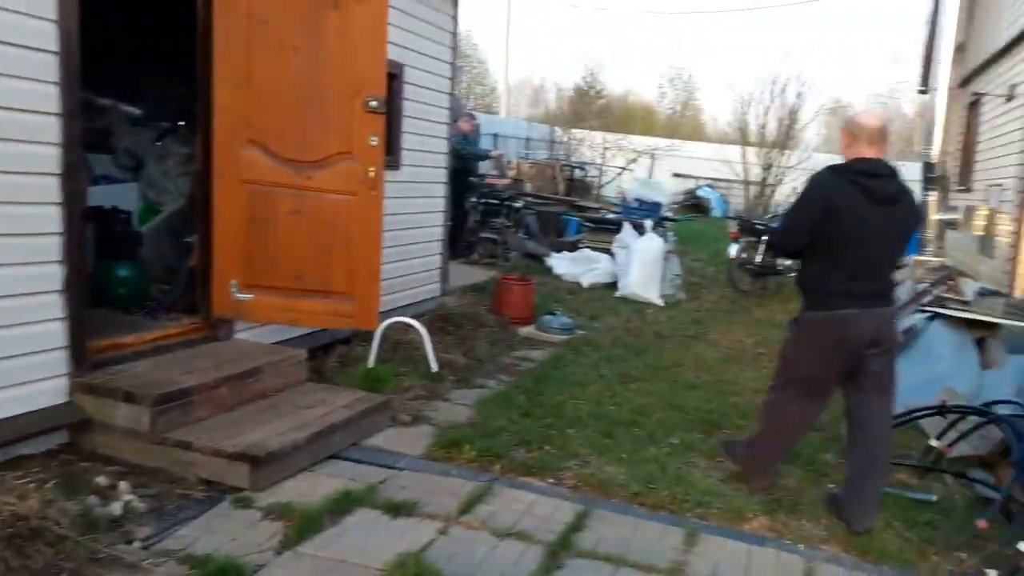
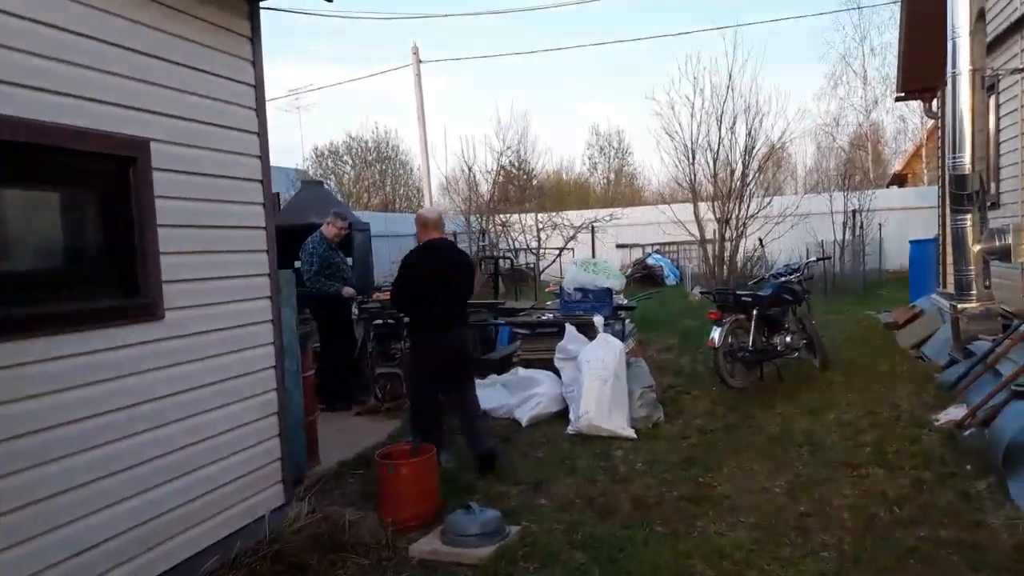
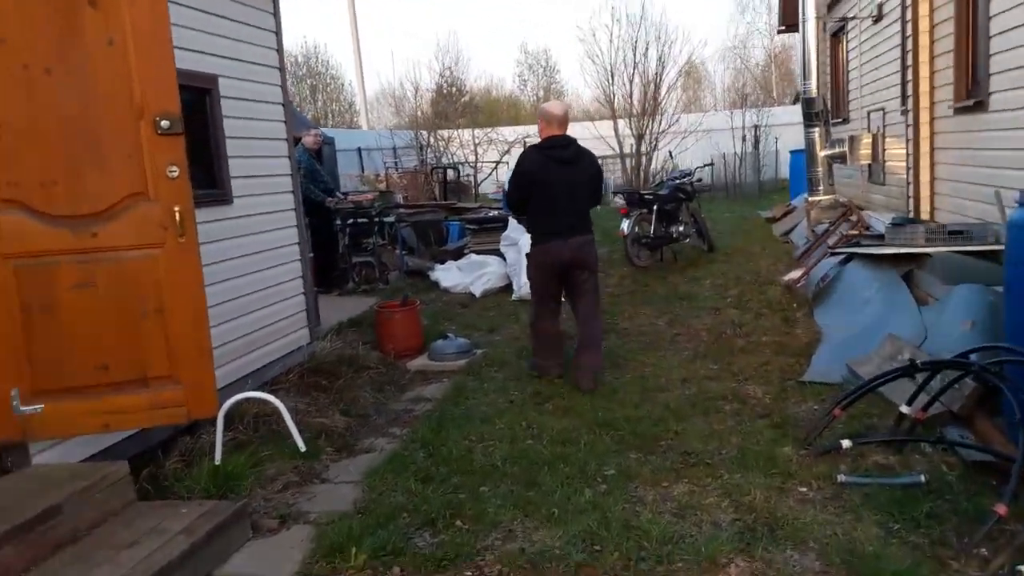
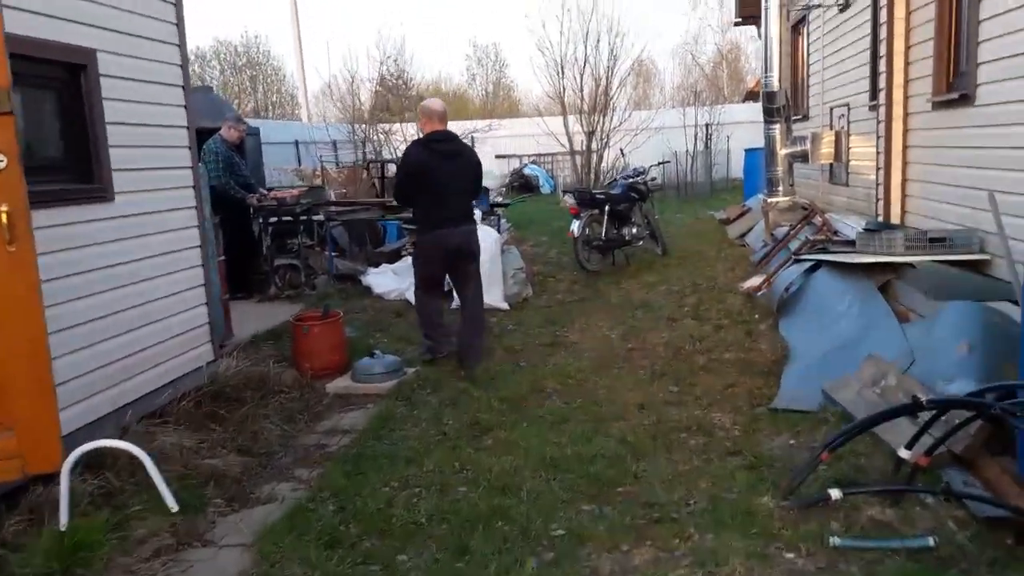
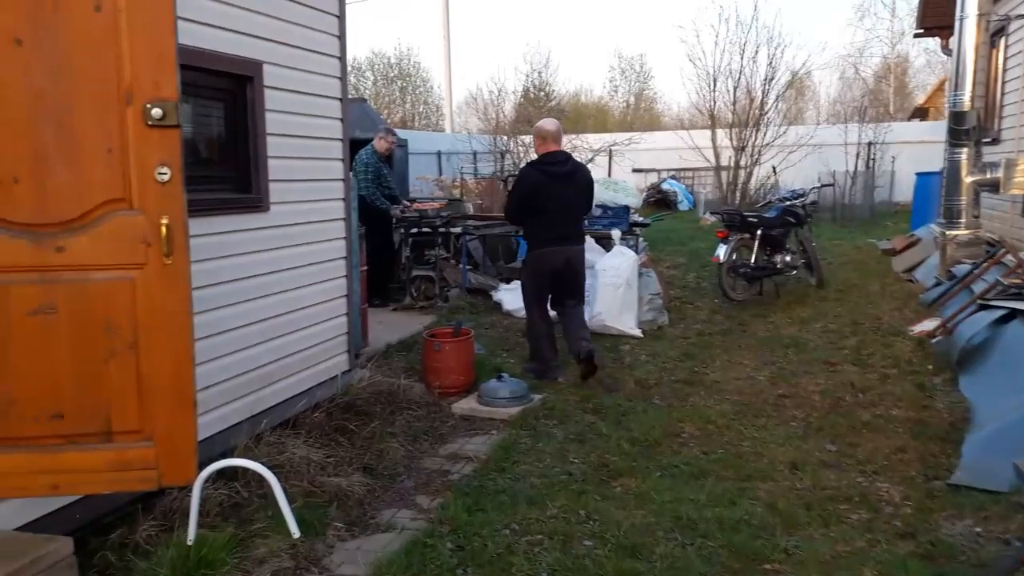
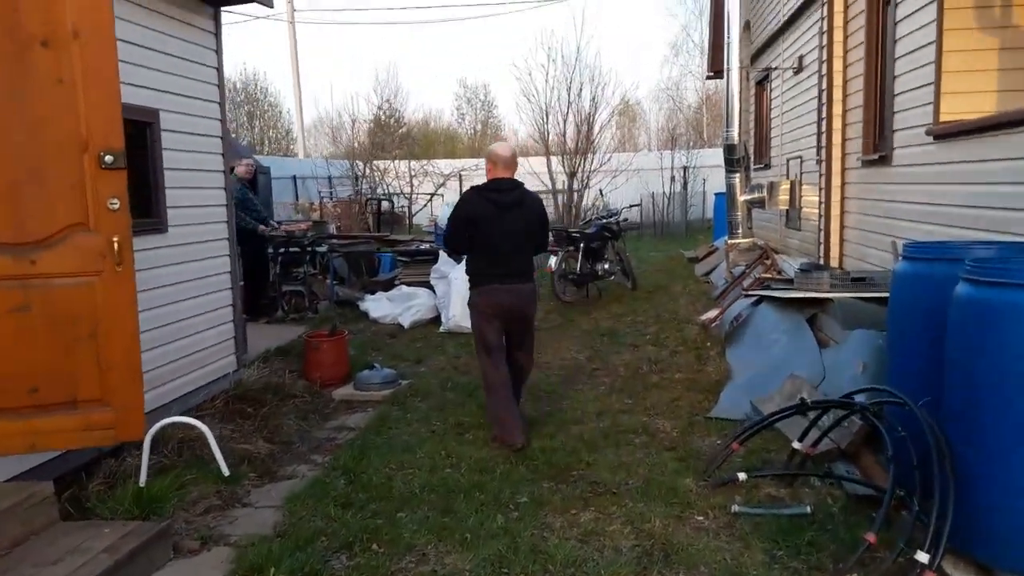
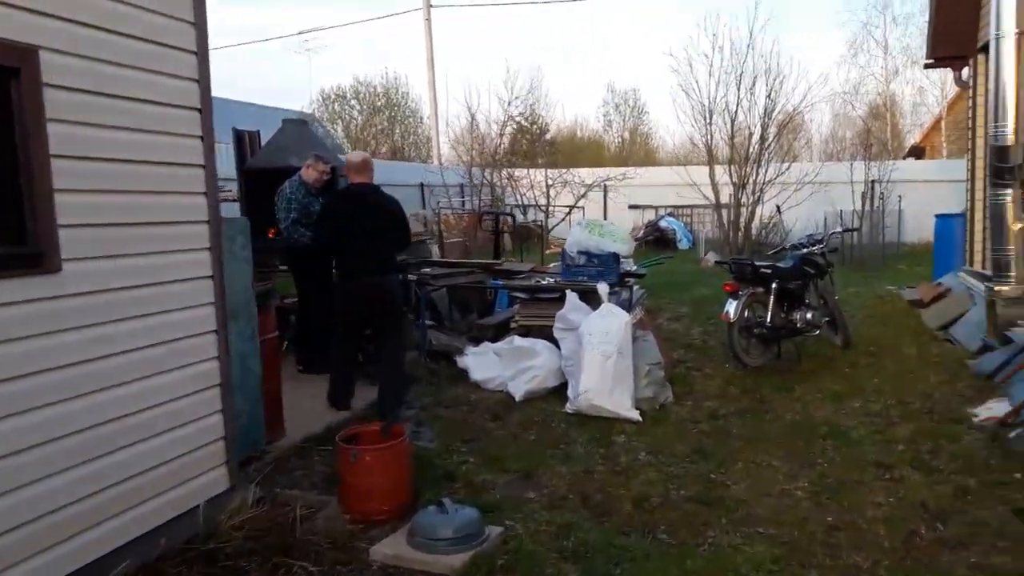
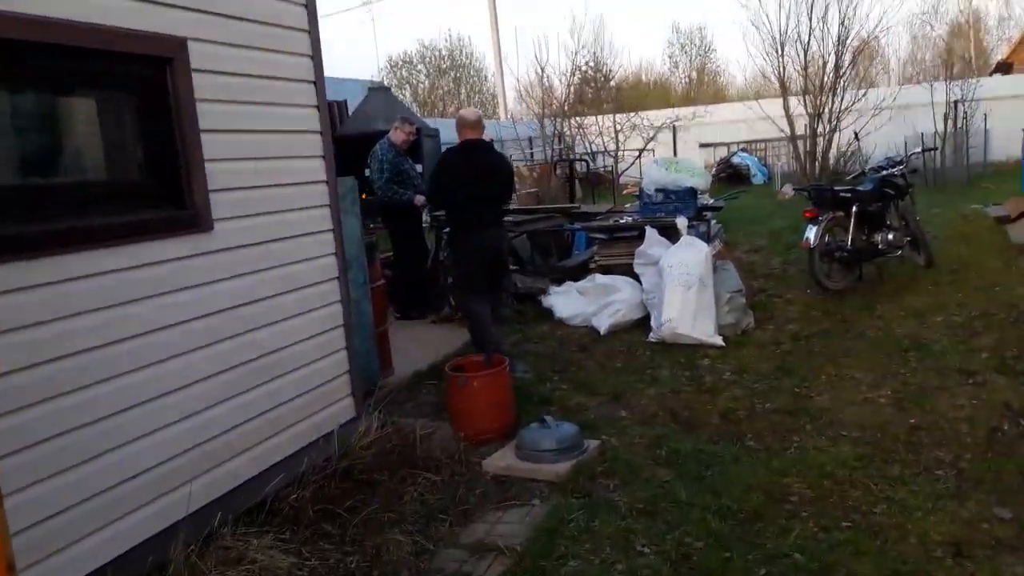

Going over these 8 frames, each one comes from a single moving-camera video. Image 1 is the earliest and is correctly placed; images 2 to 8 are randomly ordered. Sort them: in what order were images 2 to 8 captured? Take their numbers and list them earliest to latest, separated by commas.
6, 3, 4, 5, 2, 8, 7
